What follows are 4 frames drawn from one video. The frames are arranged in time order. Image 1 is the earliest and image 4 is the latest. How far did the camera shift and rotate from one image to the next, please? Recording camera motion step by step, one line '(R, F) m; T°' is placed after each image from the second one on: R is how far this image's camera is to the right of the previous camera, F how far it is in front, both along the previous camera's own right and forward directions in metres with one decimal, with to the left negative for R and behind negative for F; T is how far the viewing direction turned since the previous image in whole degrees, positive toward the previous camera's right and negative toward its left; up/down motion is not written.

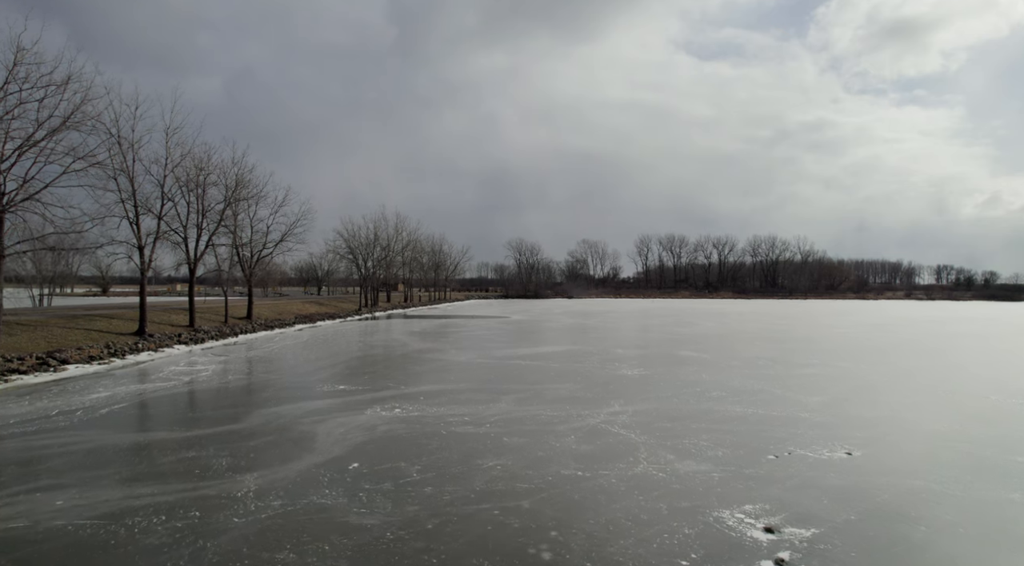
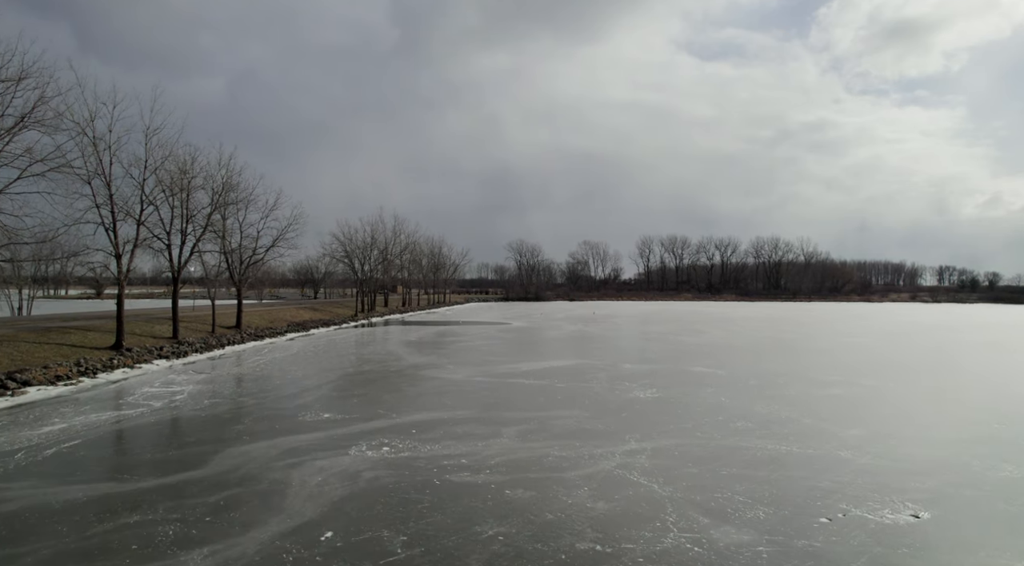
(0.0, +1.3) m; 0°
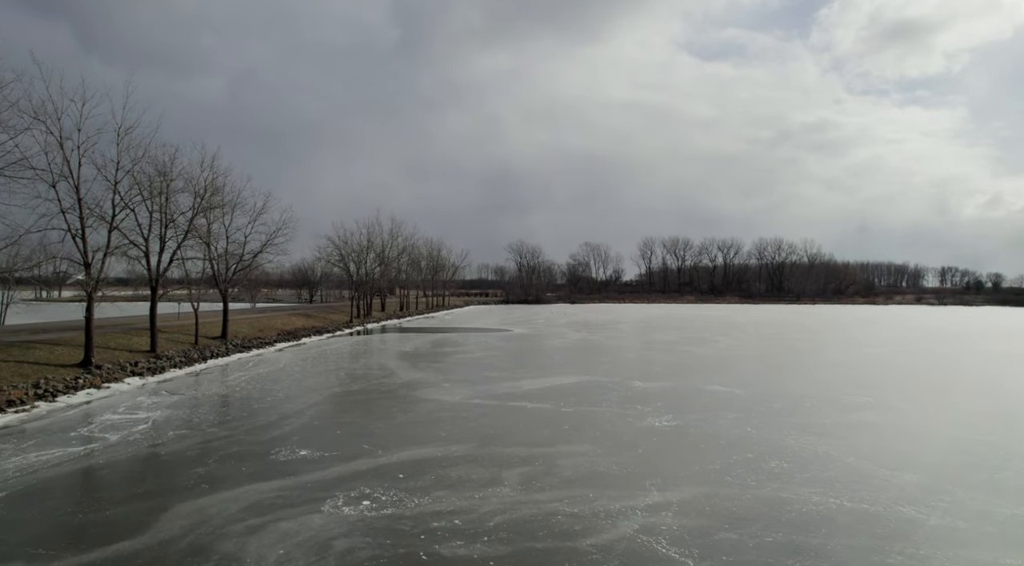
(0.0, +1.4) m; 0°
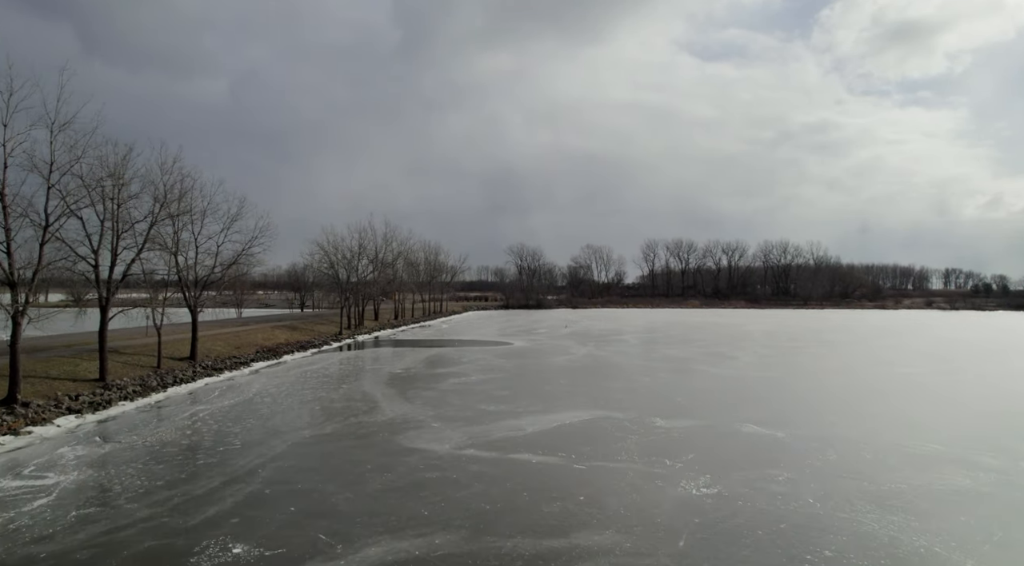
(0.0, +2.6) m; 0°
